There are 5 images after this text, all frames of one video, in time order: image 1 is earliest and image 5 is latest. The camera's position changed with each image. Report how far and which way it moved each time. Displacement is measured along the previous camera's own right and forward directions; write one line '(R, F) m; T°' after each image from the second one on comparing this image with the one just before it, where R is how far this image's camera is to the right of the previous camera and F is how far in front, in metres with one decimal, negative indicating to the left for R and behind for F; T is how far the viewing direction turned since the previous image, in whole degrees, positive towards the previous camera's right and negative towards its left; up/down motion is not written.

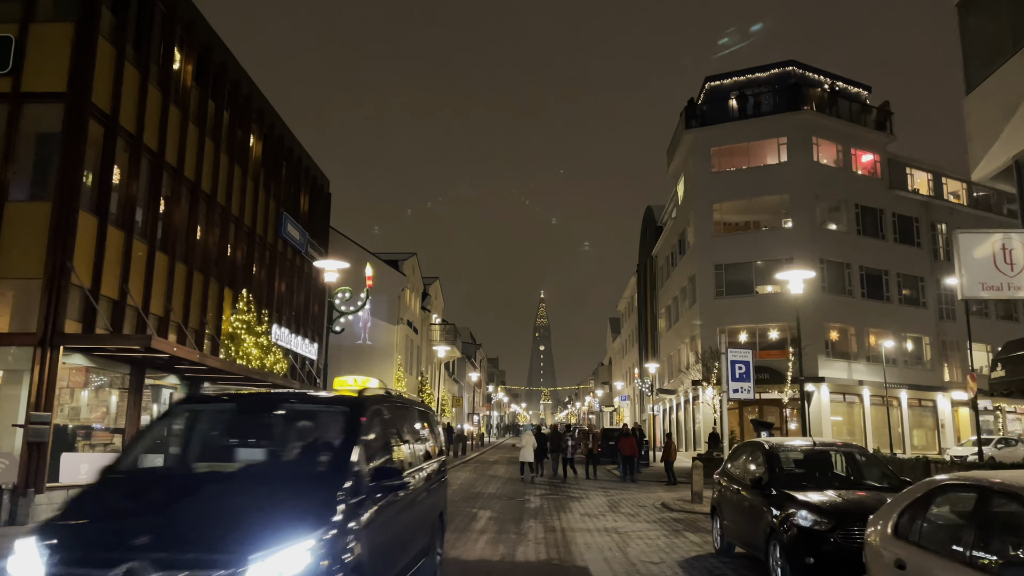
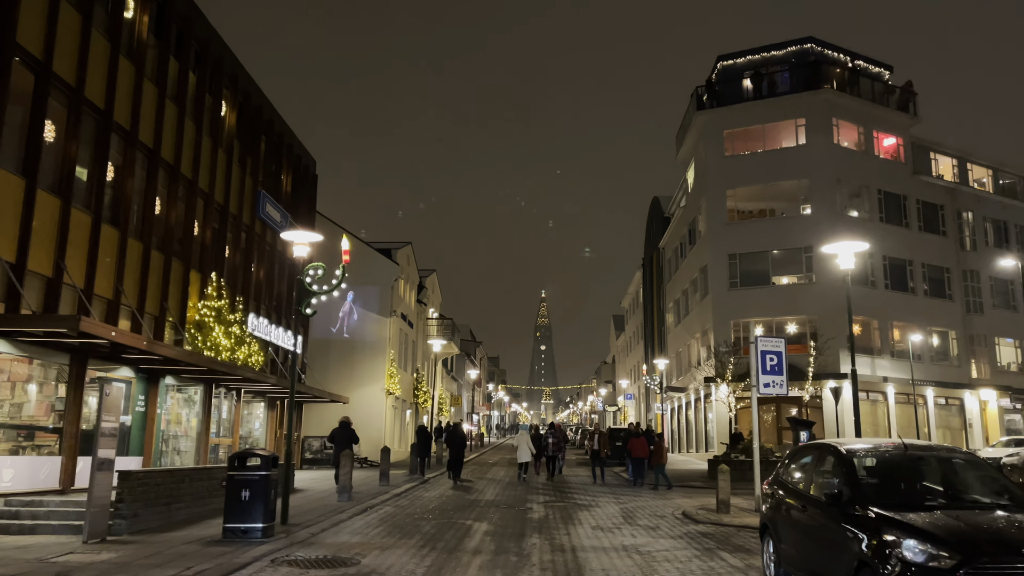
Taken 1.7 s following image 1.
(0.0, +2.5) m; 0°
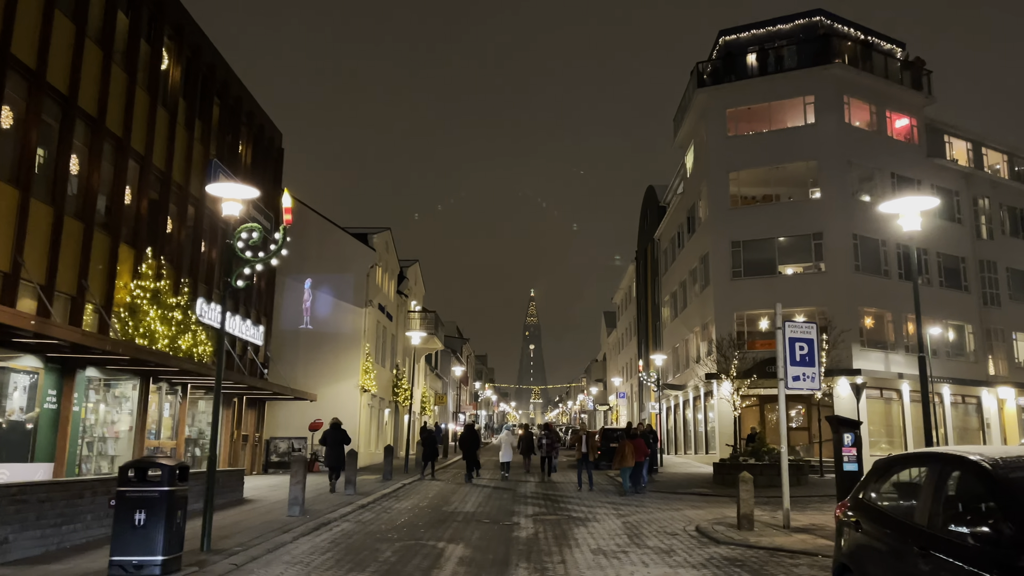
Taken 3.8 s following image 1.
(+0.1, +2.9) m; +1°
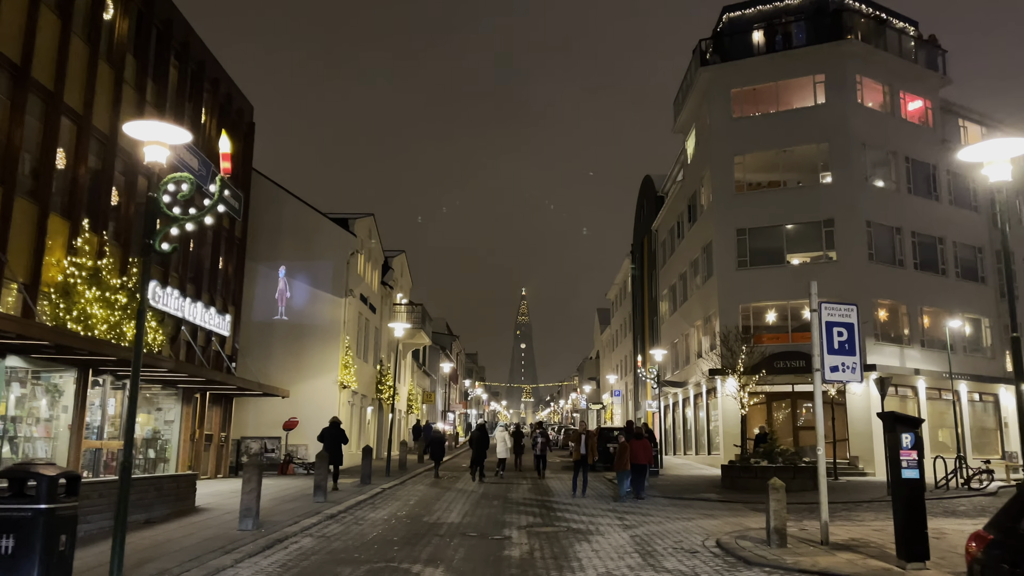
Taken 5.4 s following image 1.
(0.0, +2.3) m; +1°
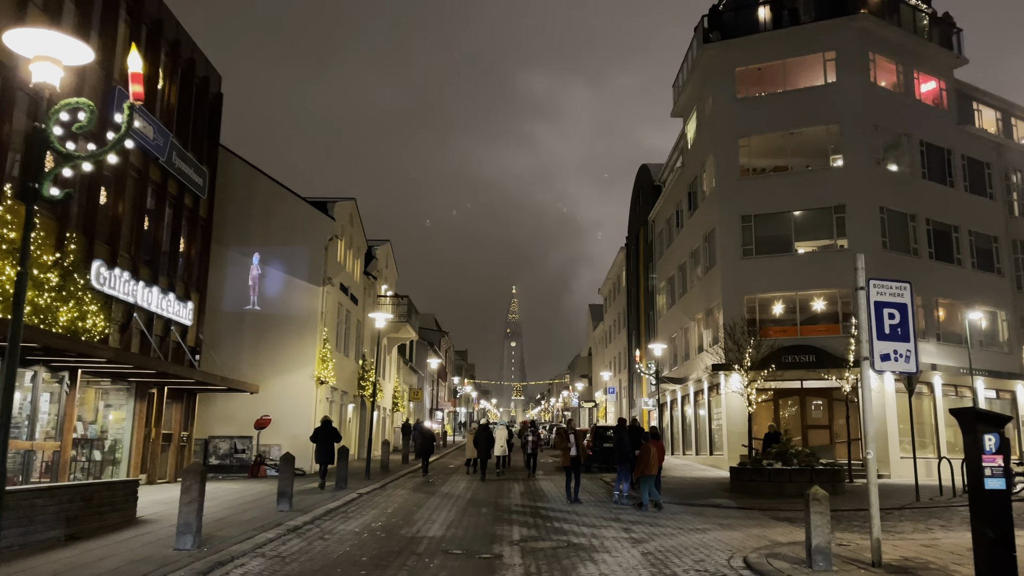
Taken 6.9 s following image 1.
(0.0, +2.1) m; +1°
